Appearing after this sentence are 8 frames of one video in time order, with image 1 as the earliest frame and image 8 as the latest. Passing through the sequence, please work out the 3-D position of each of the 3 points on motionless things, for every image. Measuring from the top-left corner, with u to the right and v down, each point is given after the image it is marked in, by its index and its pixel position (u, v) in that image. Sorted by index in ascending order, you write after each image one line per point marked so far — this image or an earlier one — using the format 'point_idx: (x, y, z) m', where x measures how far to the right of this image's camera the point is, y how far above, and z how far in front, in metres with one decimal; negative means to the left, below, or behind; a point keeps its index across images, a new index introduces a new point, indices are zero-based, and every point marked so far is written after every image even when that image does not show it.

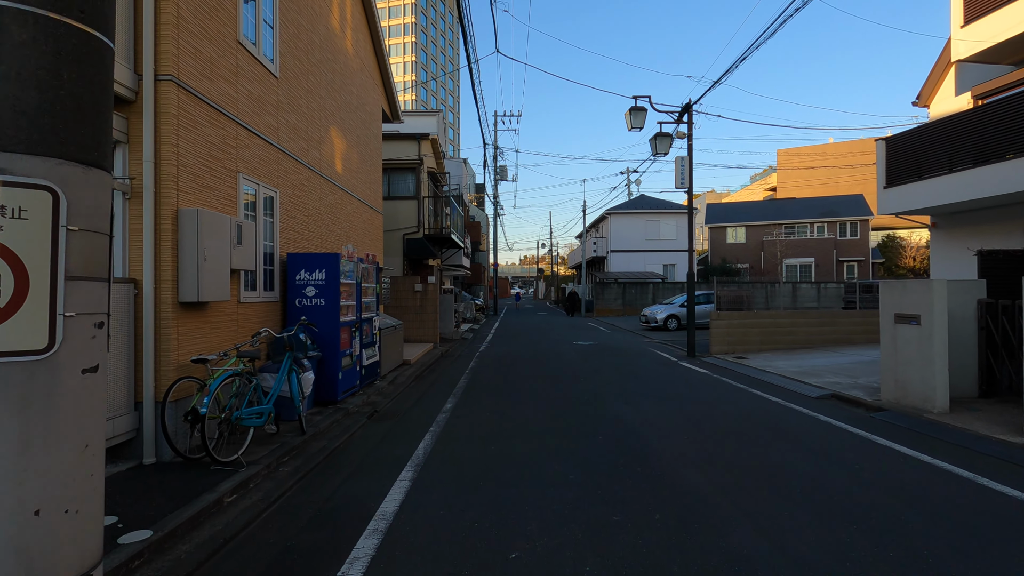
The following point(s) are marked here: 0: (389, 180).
0: (-4.2, +3.7, +18.3) m
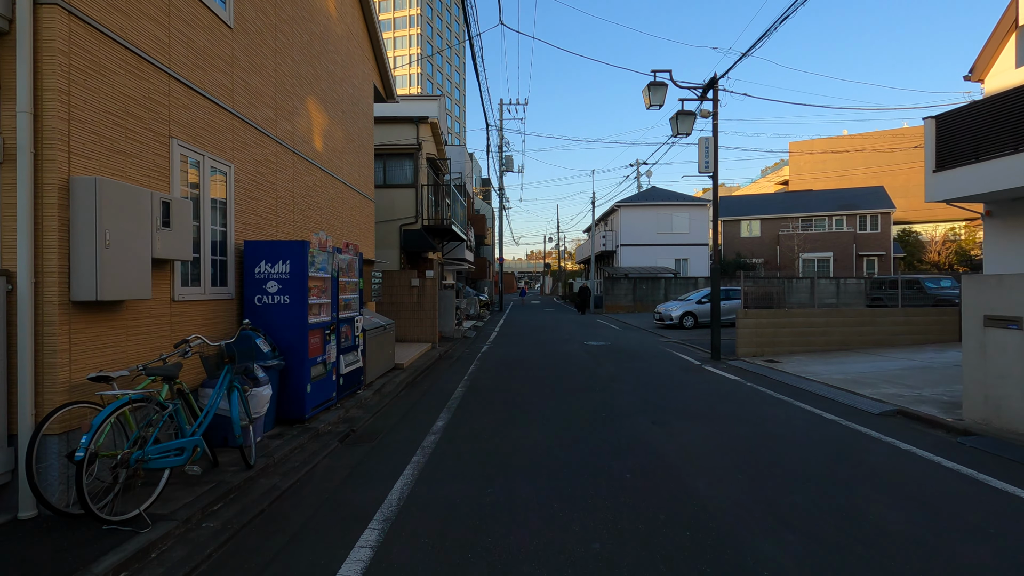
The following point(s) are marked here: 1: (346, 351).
0: (-4.0, +3.8, +17.0) m
1: (-2.4, -0.9, +7.7) m
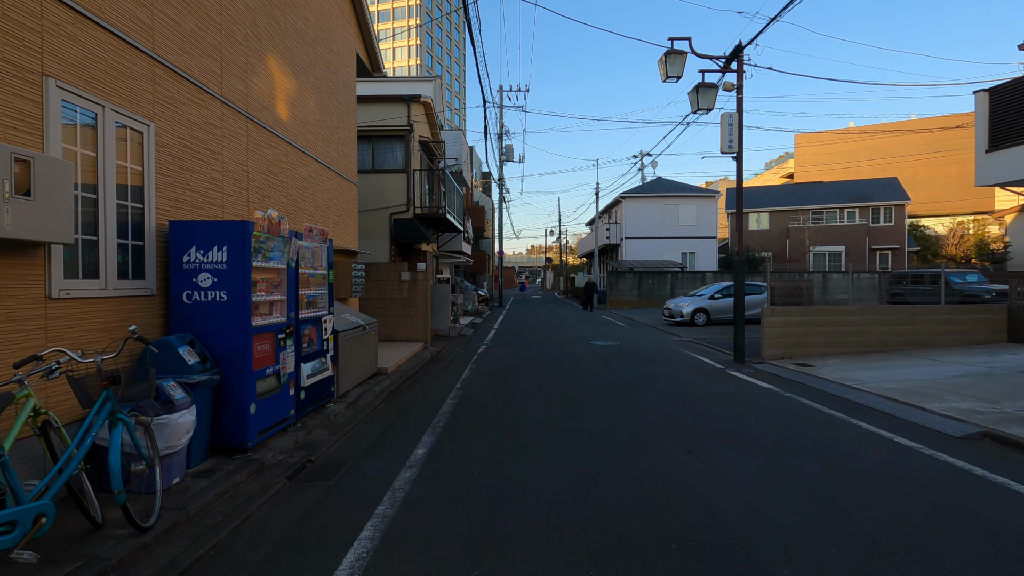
0: (-4.0, +4.0, +15.6) m
1: (-2.4, -0.8, +6.3) m
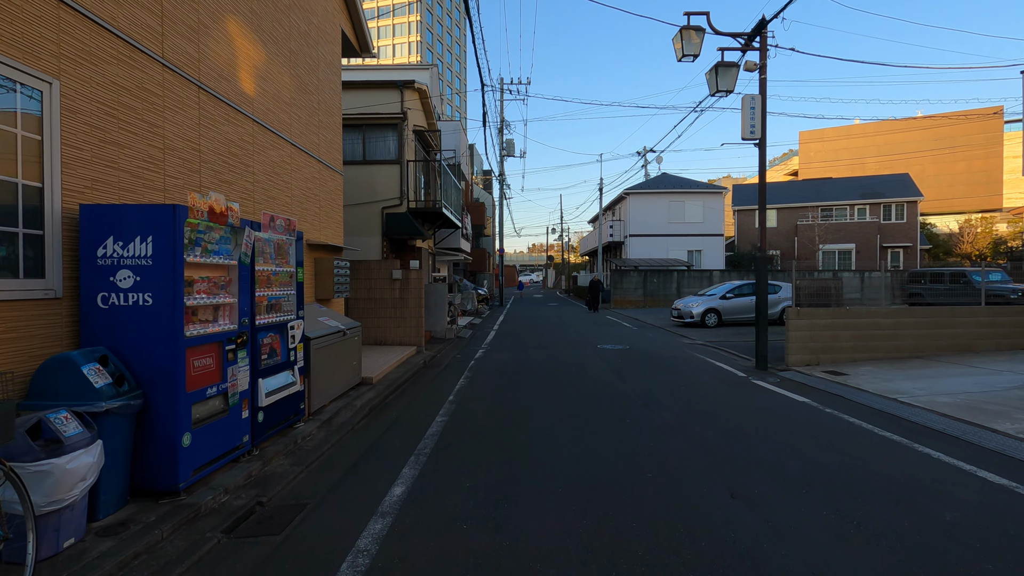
0: (-4.0, +4.0, +14.6) m
1: (-2.4, -0.8, +5.3) m
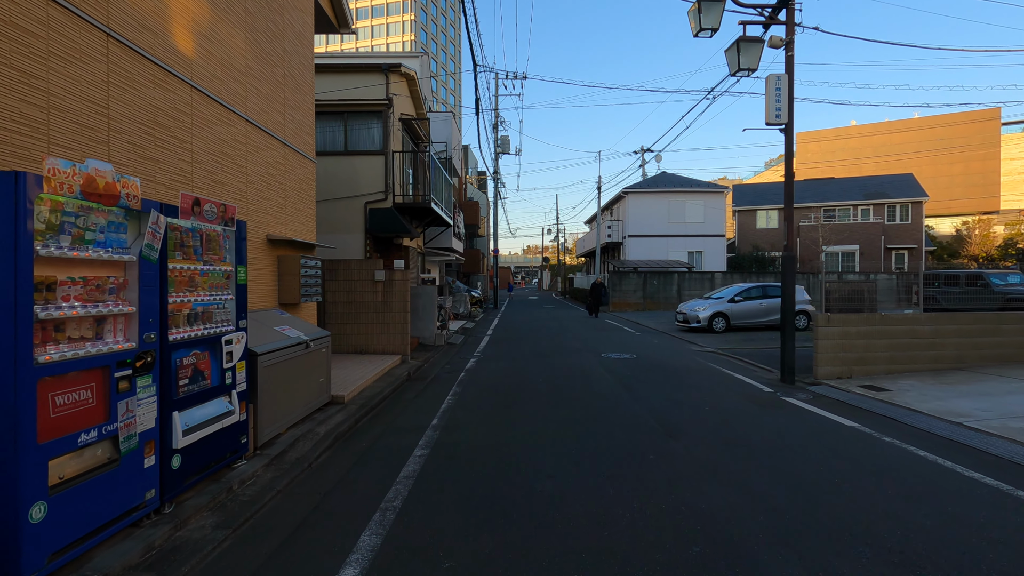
0: (-4.1, +4.0, +13.3) m
1: (-2.4, -0.9, +4.1) m
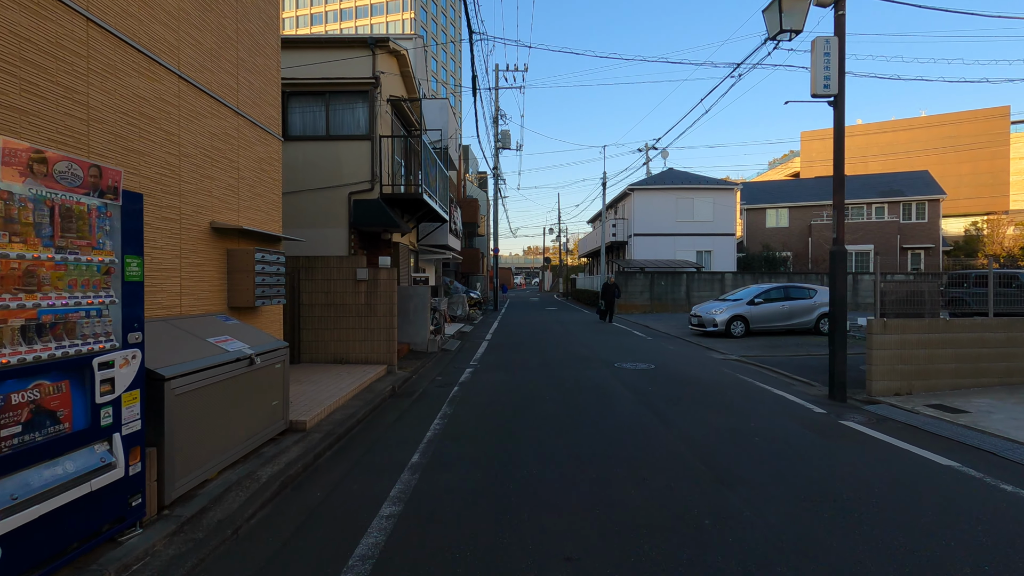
0: (-4.1, +4.0, +12.0) m
1: (-2.4, -0.9, +2.7) m
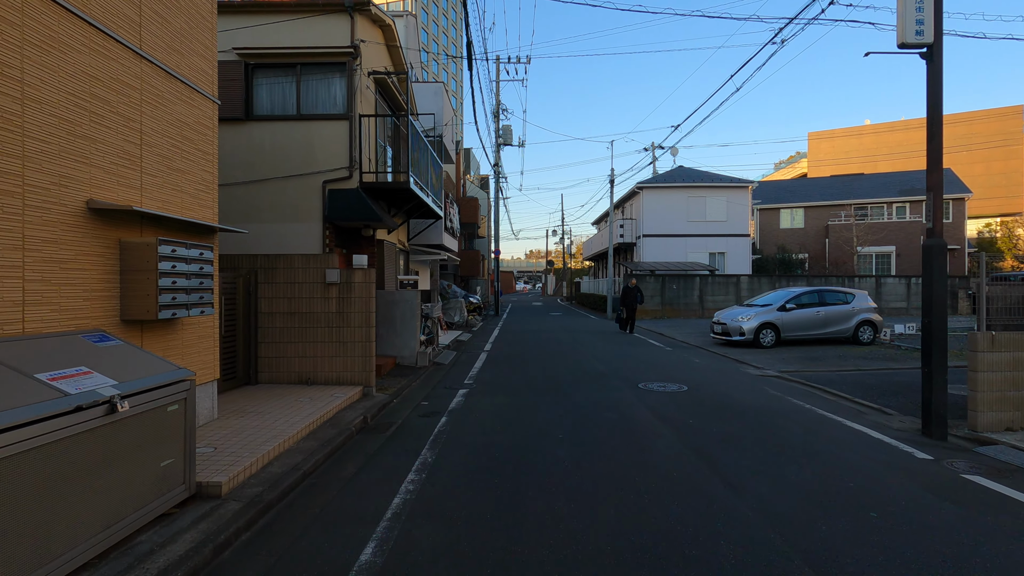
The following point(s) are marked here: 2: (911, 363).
0: (-4.1, +3.9, +10.3) m
1: (-2.4, -0.9, +1.0) m
2: (+8.7, -1.6, +11.7) m
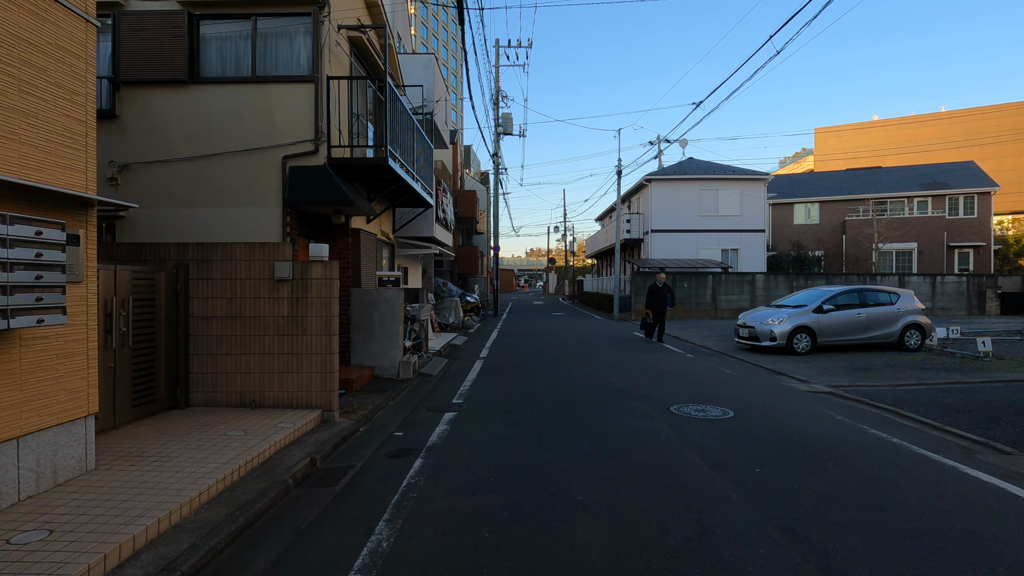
0: (-4.1, +3.9, +8.5) m
1: (-2.4, -0.9, -0.8) m
2: (+8.7, -1.6, +10.0) m
